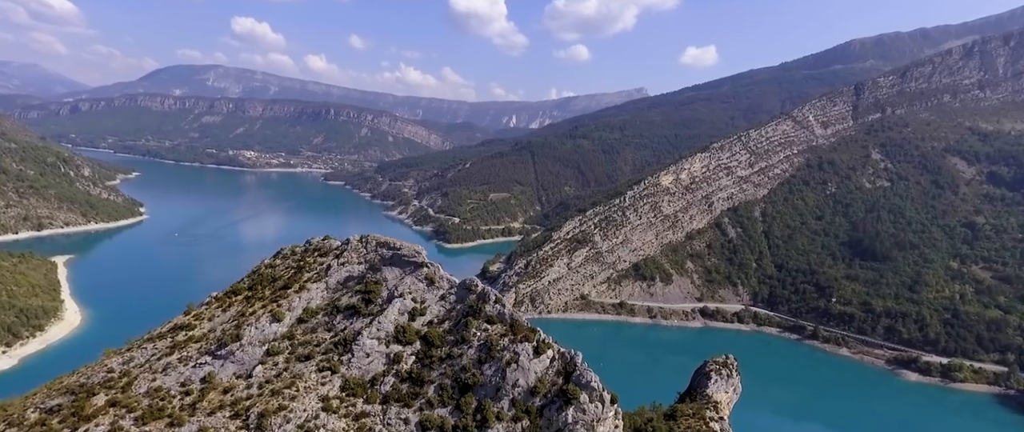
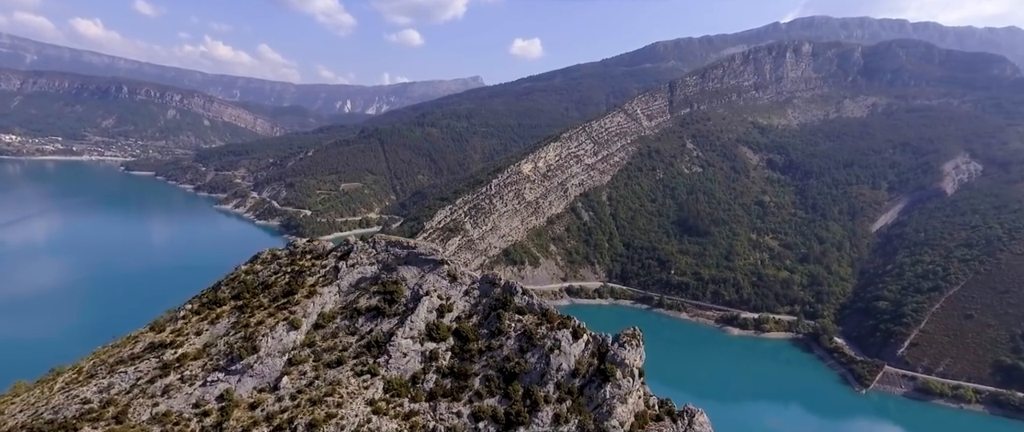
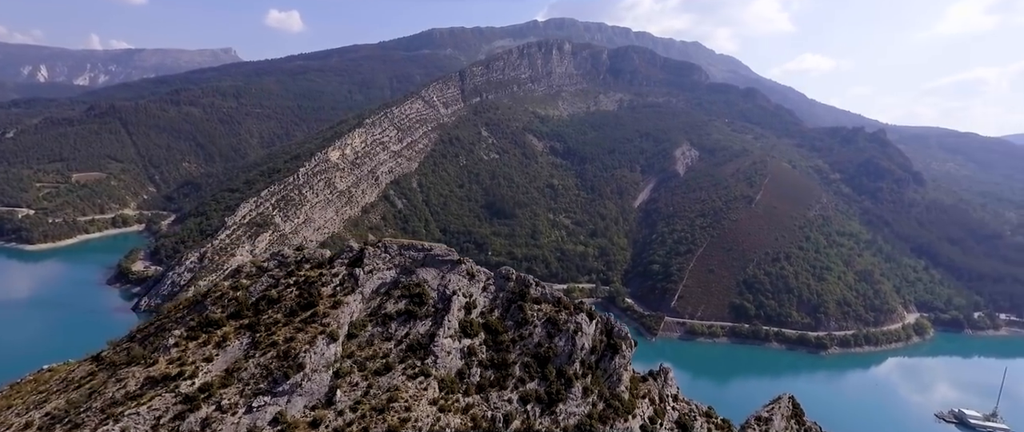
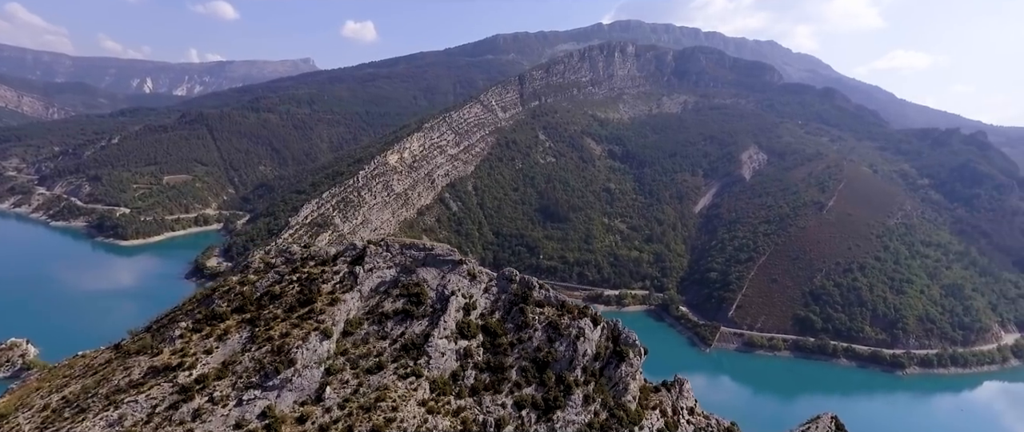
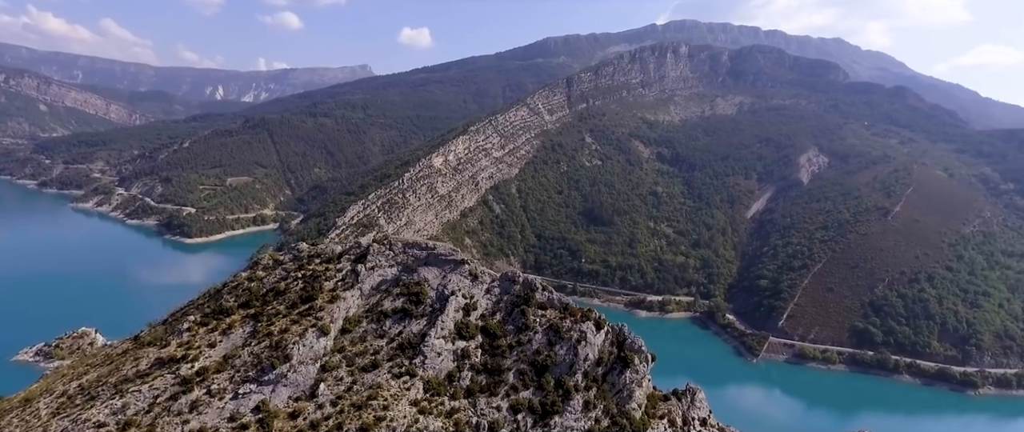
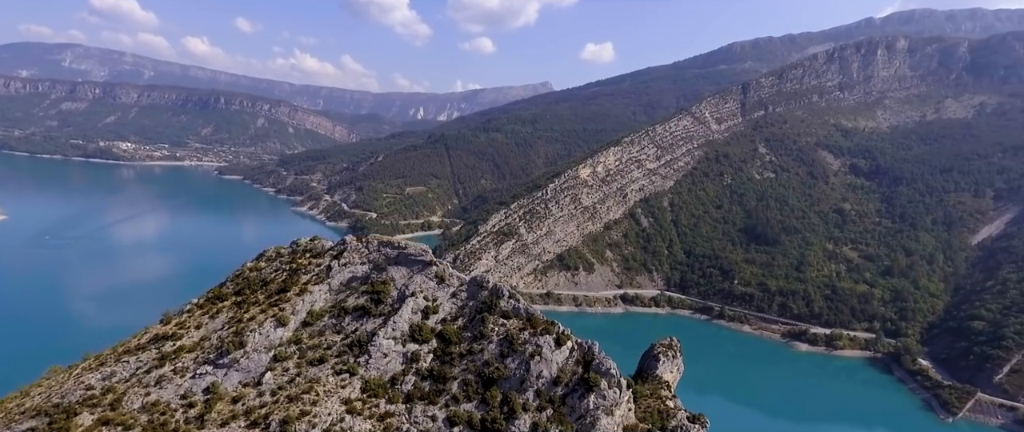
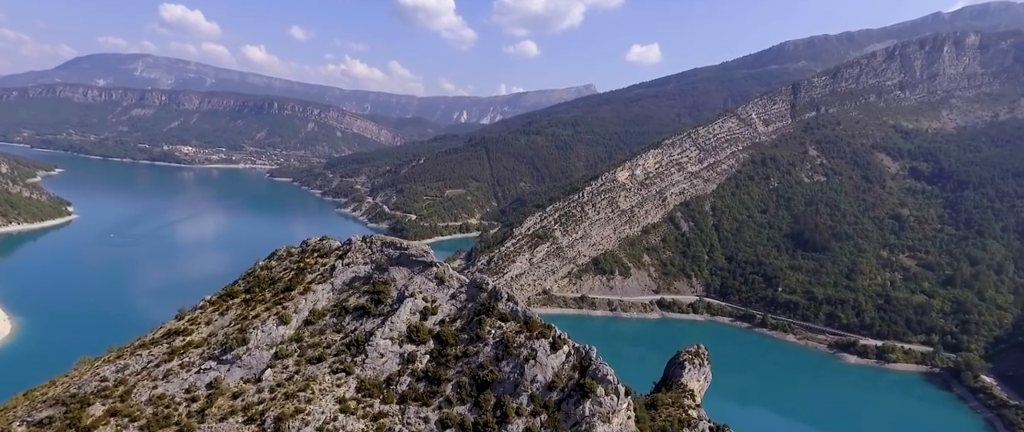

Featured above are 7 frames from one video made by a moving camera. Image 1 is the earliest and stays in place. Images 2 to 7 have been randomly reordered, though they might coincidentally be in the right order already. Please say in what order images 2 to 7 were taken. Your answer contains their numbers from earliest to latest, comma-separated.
7, 6, 2, 5, 4, 3
